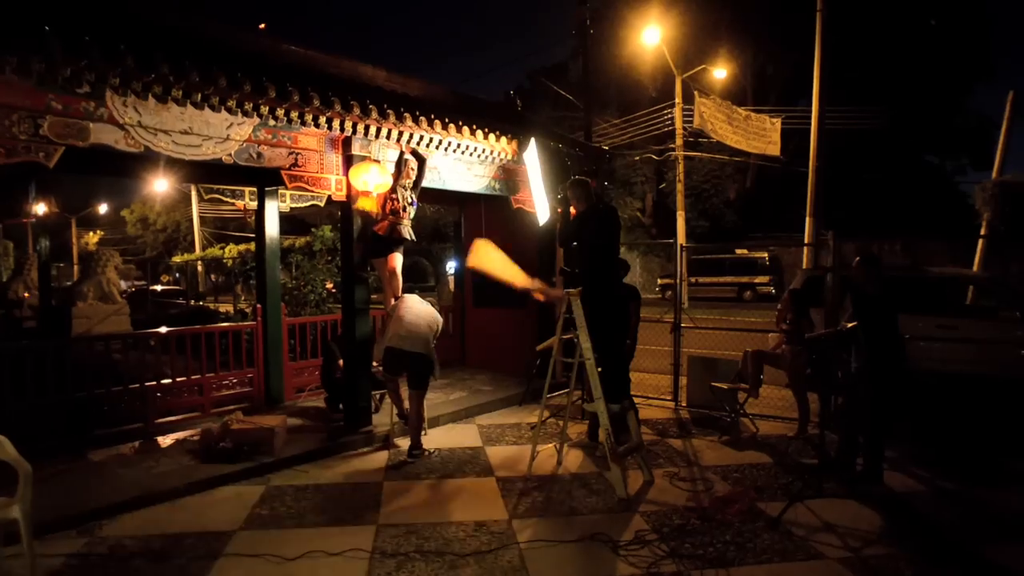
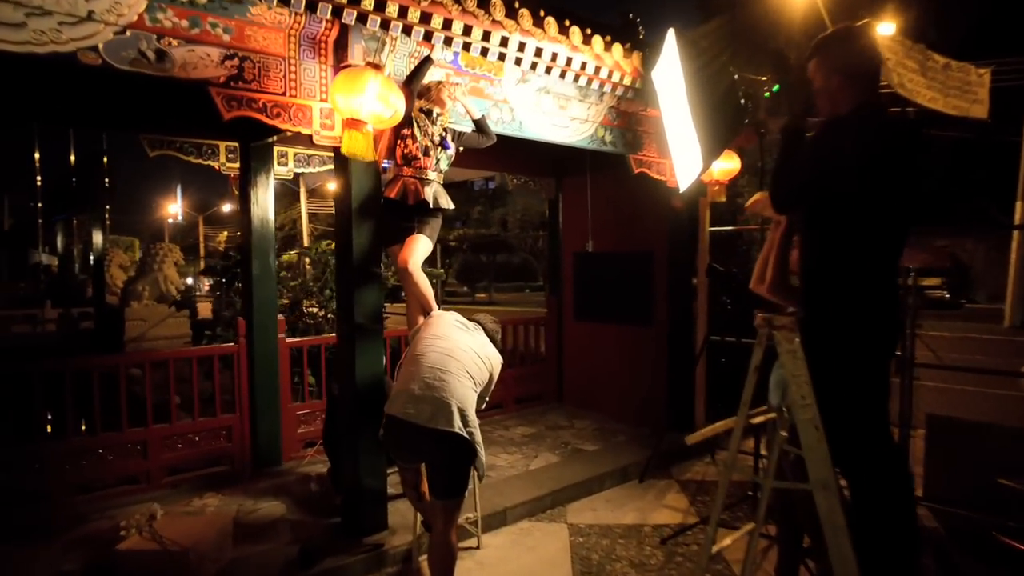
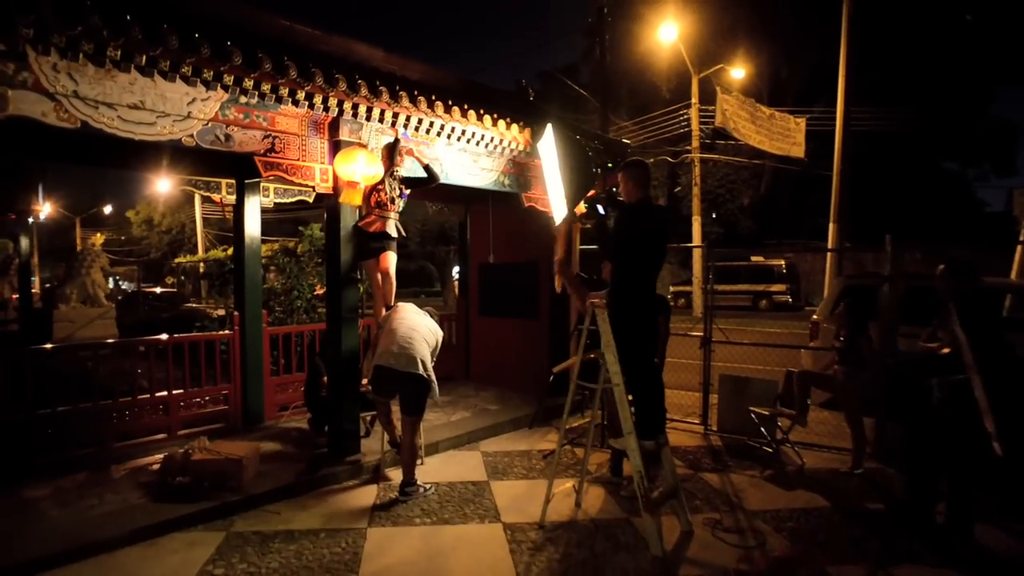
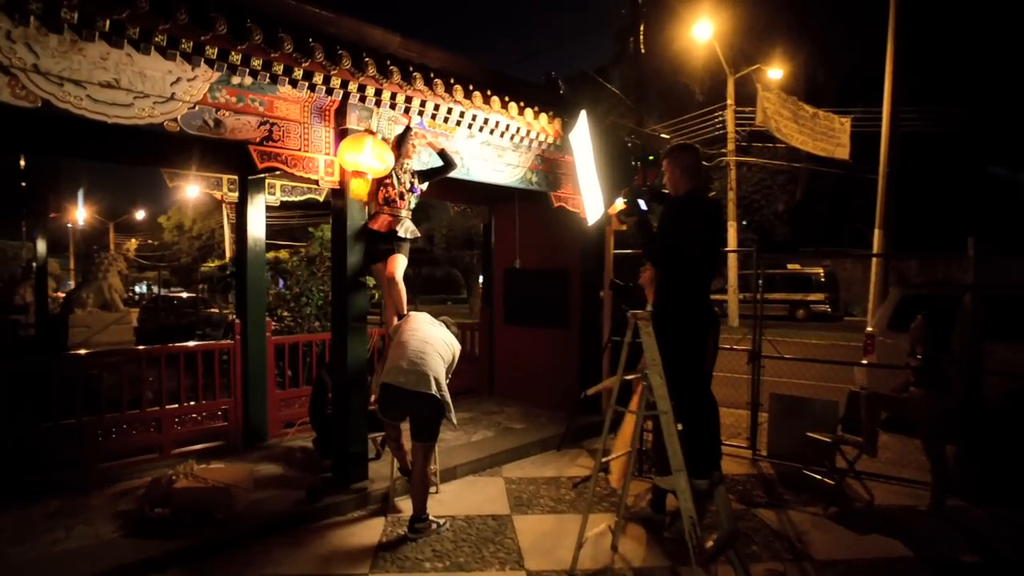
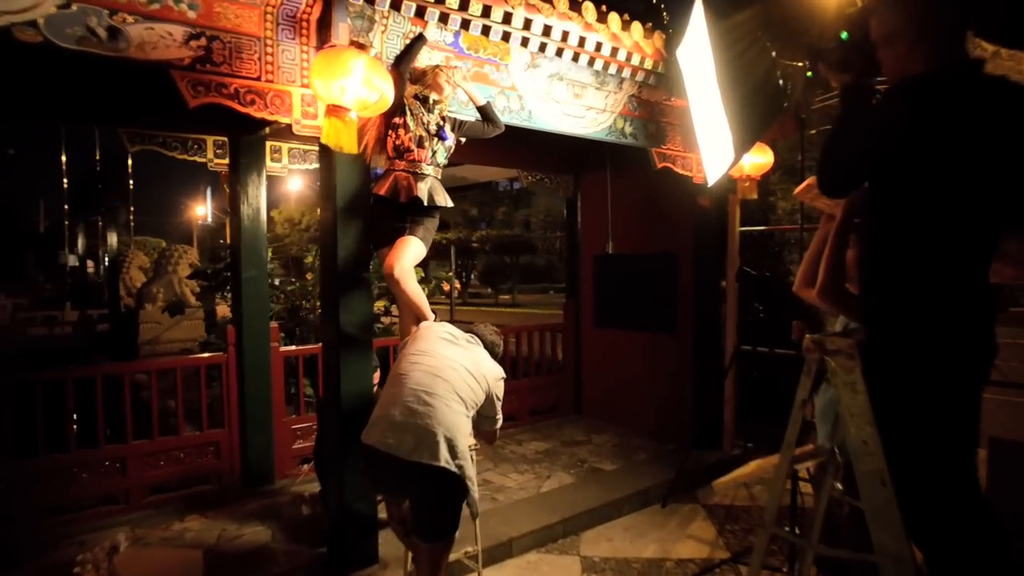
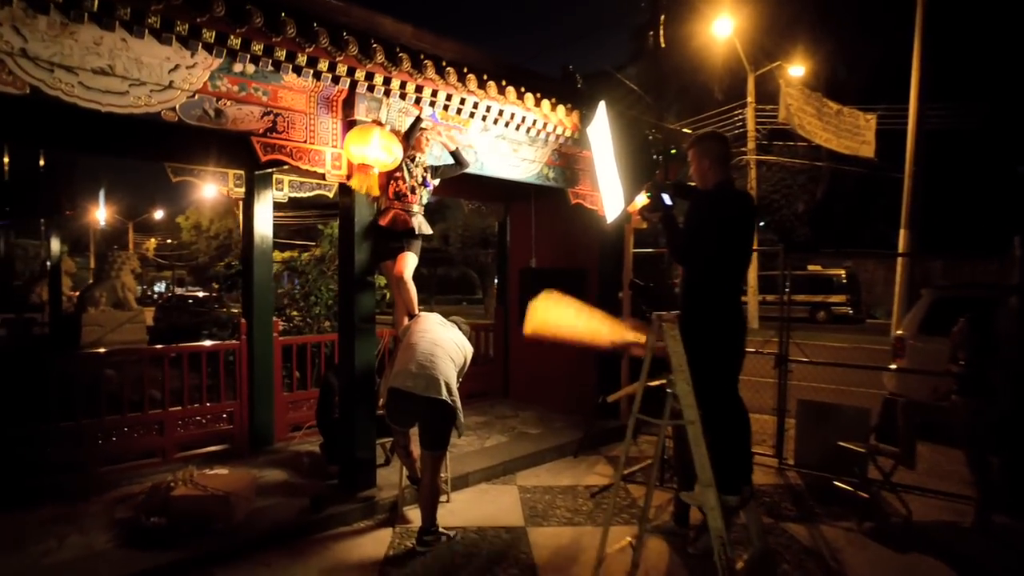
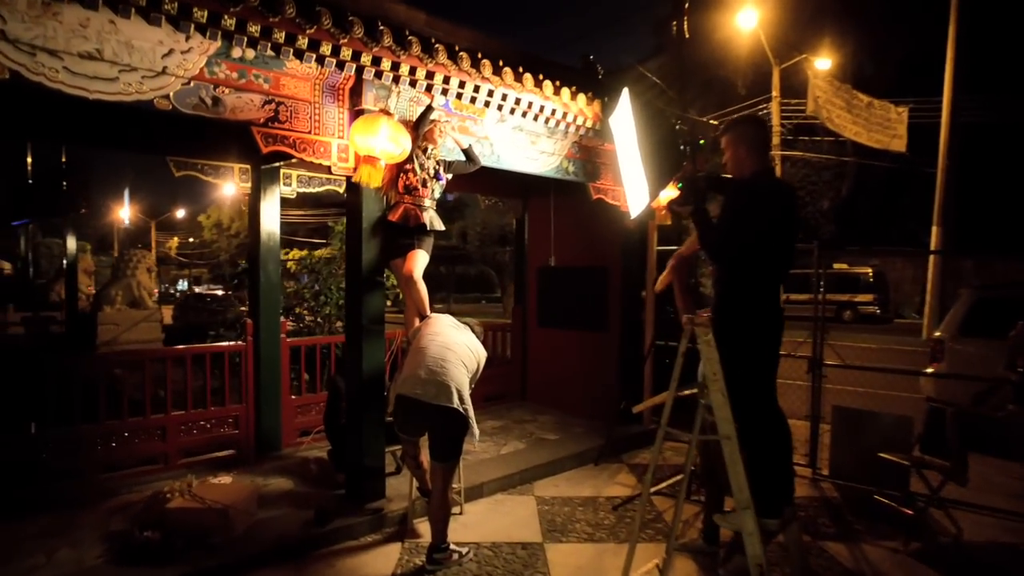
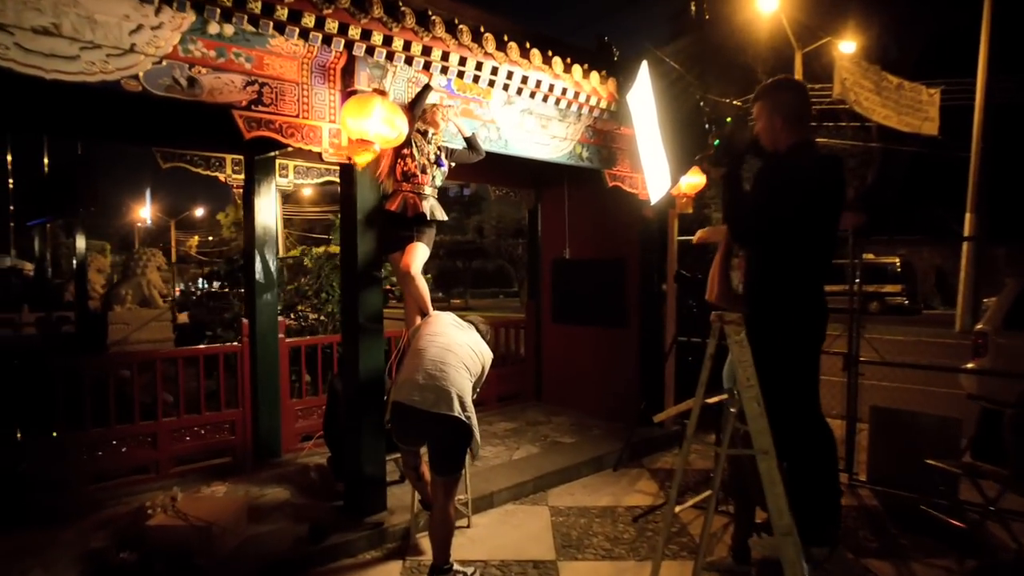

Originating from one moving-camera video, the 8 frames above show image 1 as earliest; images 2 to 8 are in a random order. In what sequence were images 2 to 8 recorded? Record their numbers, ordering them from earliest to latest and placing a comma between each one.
3, 4, 6, 7, 8, 2, 5
